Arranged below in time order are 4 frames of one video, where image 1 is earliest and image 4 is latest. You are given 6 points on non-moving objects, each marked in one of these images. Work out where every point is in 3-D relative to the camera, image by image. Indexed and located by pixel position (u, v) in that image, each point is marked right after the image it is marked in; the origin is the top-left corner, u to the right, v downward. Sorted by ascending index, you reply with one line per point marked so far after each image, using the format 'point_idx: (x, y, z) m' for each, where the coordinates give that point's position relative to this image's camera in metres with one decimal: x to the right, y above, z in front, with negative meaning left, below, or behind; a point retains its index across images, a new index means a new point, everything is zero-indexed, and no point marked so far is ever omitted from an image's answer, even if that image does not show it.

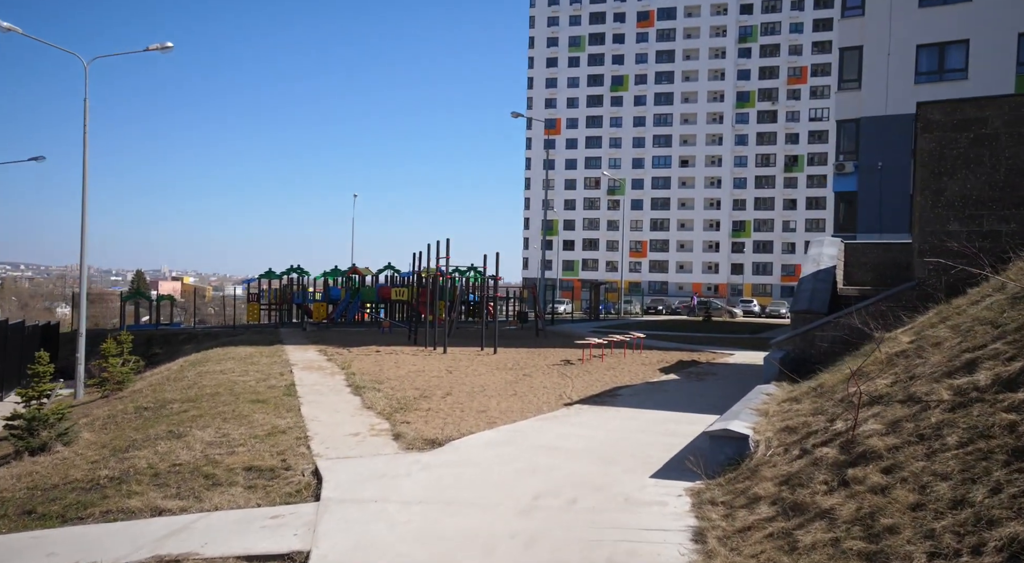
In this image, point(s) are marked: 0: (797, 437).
0: (+2.5, -1.4, +6.6) m
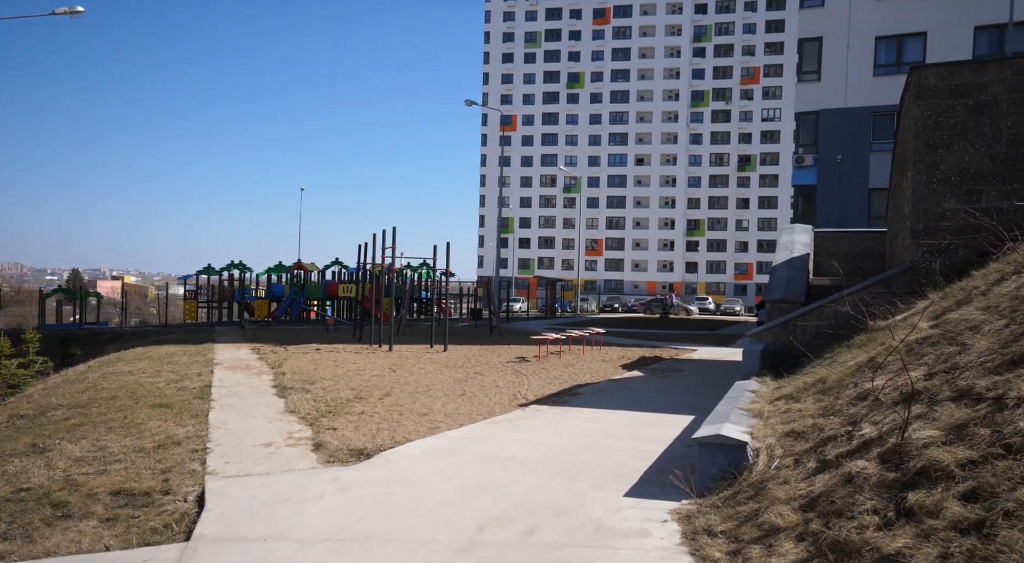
0: (+2.1, -1.1, +5.3) m
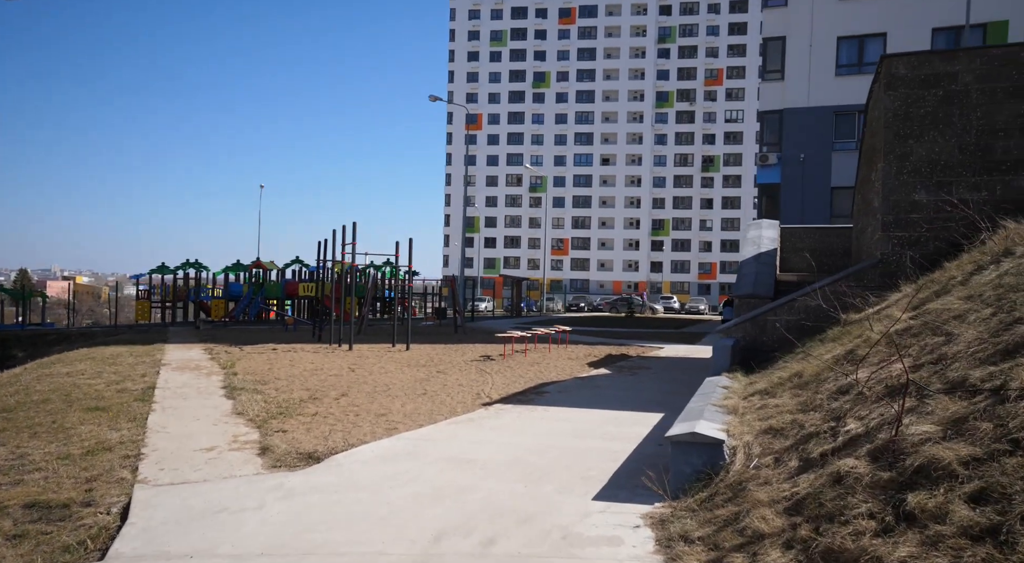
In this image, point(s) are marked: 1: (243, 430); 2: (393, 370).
0: (+1.8, -1.1, +4.9) m
1: (-3.0, -1.7, +8.4) m
2: (-2.5, -1.9, +15.7) m
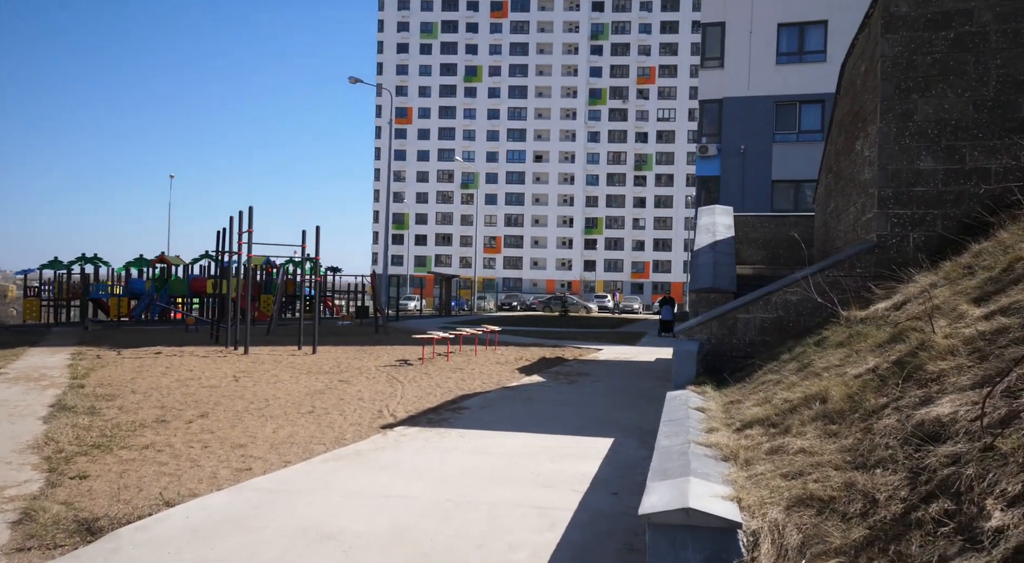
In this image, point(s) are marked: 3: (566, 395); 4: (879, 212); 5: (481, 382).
0: (+1.3, -0.9, +2.8) m
1: (-3.8, -1.5, +5.9) m
2: (-3.9, -1.7, +13.1) m
3: (+0.8, -1.6, +10.7) m
4: (+3.8, +0.7, +7.8) m
5: (-0.5, -1.7, +12.5) m
